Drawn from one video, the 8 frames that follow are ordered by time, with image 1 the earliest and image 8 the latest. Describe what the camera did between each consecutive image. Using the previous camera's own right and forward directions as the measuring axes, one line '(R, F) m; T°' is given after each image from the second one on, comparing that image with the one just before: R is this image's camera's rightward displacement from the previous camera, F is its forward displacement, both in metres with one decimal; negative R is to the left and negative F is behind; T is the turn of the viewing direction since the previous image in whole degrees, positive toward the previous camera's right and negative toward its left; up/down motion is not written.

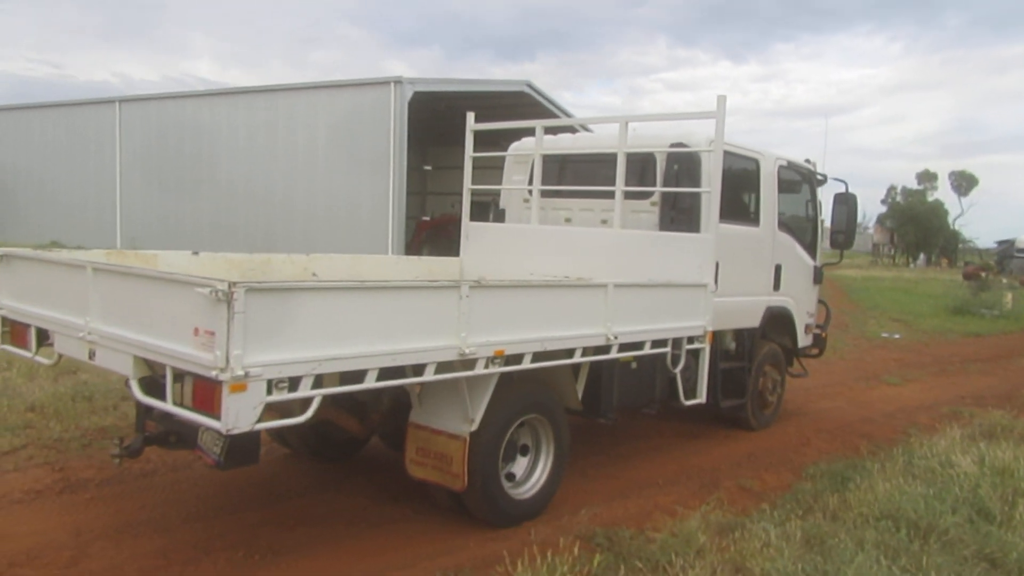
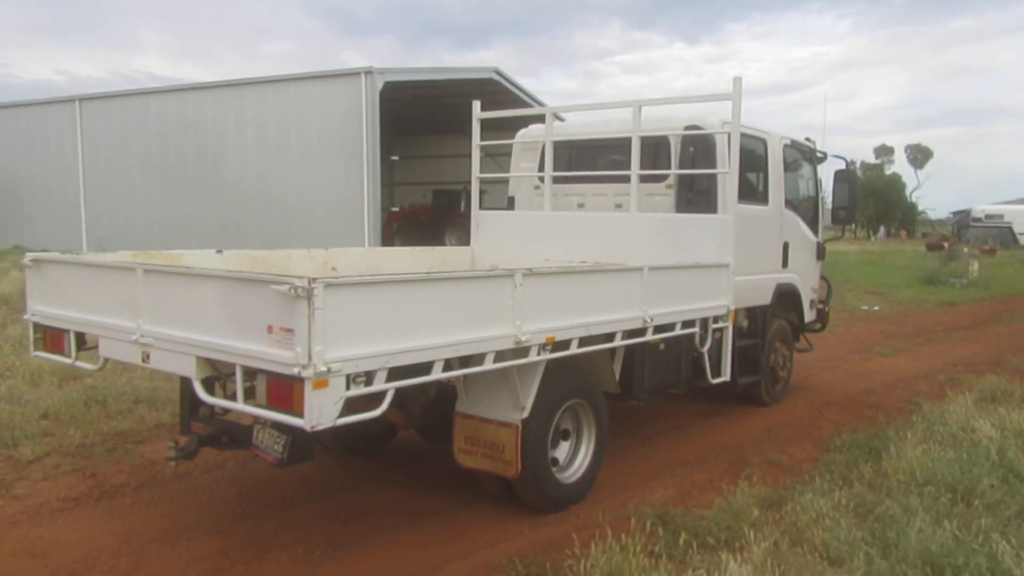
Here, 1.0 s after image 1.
(-0.5, 0.0) m; +3°
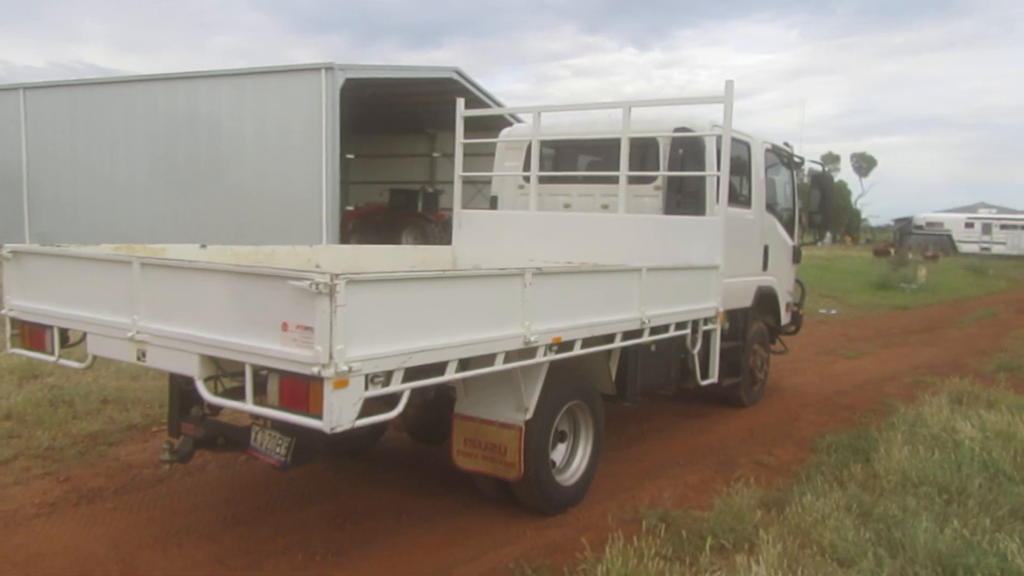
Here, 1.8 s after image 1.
(-0.3, +0.1) m; +3°
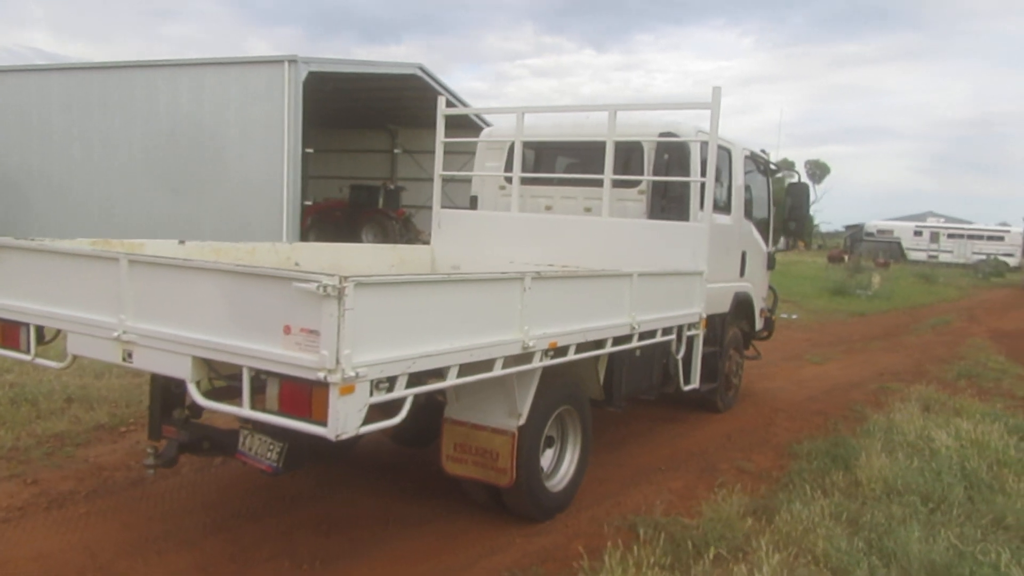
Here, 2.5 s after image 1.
(-0.2, +0.1) m; +3°
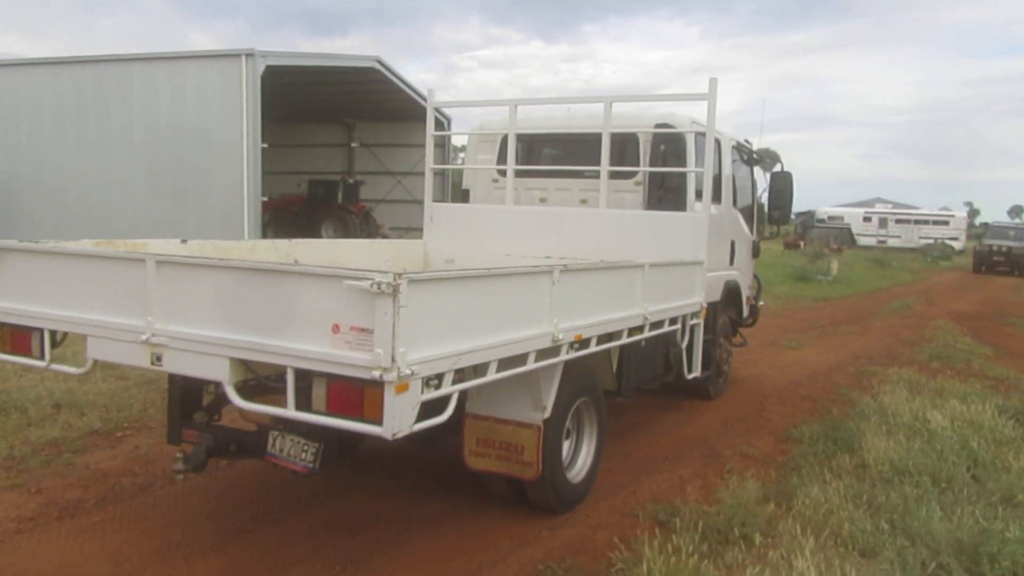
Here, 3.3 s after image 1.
(-0.4, 0.0) m; +3°
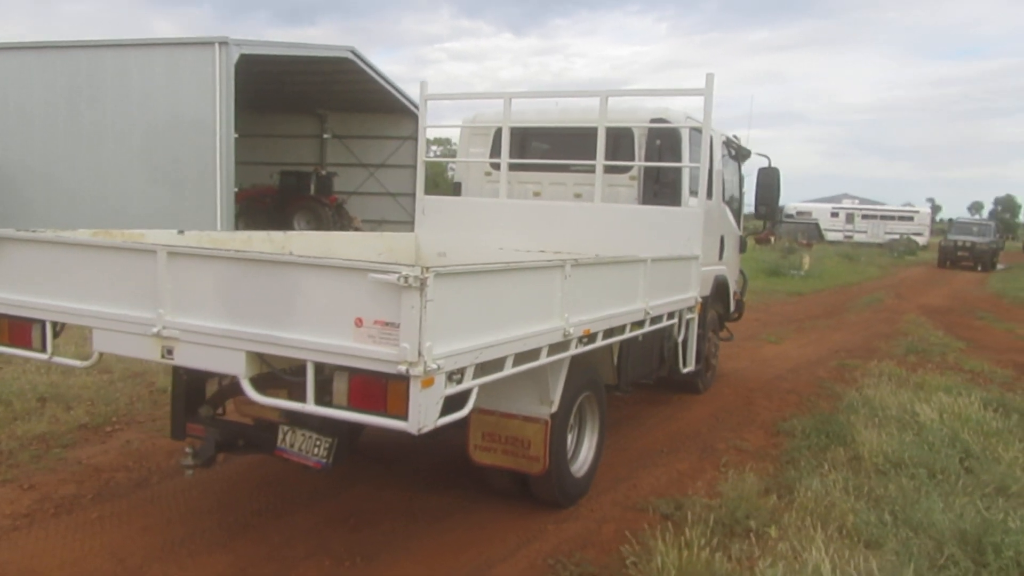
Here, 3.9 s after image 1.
(-0.2, 0.0) m; +2°
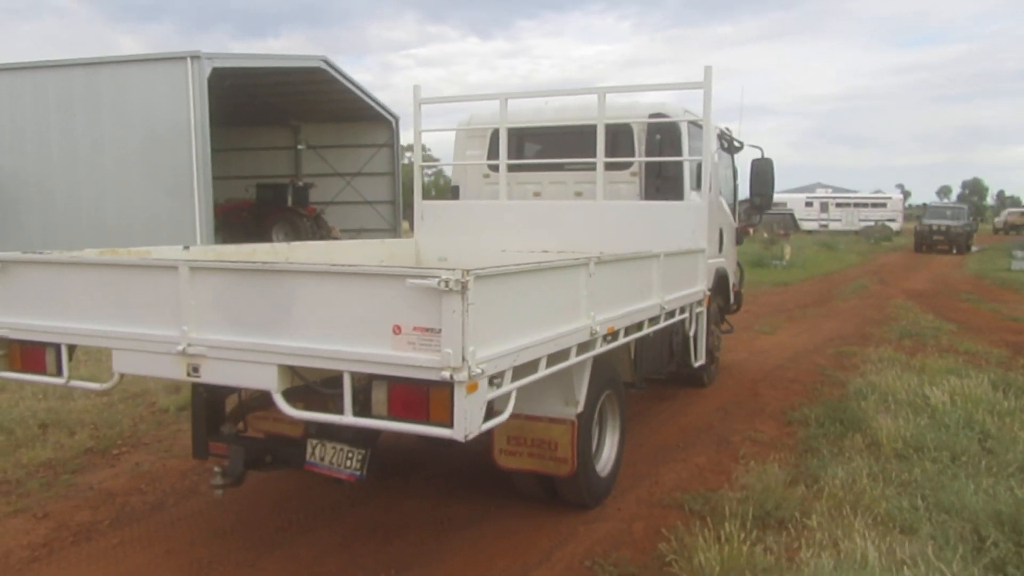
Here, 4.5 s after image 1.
(-0.2, +0.1) m; +2°
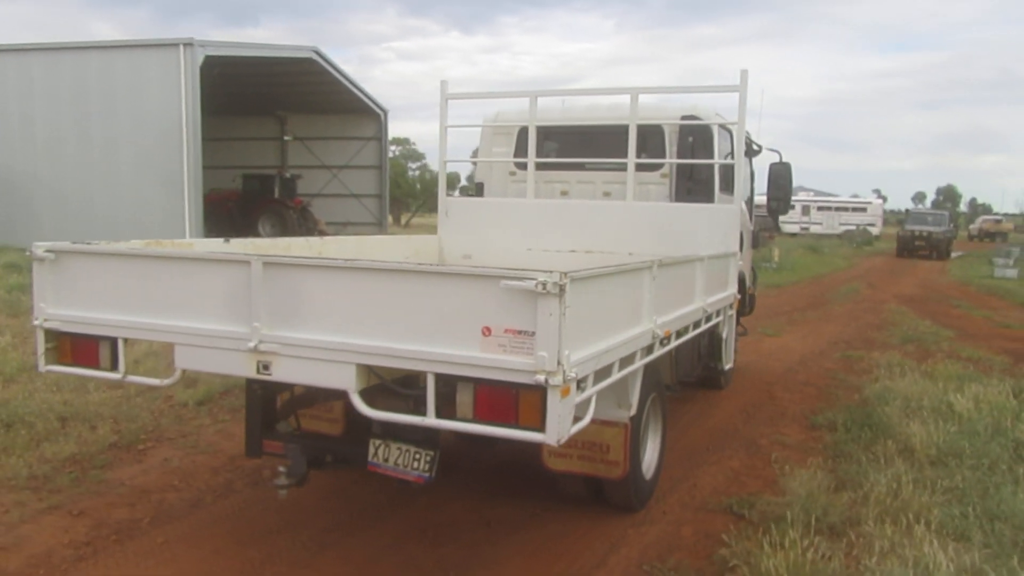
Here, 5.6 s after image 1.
(-0.4, 0.0) m; +2°
